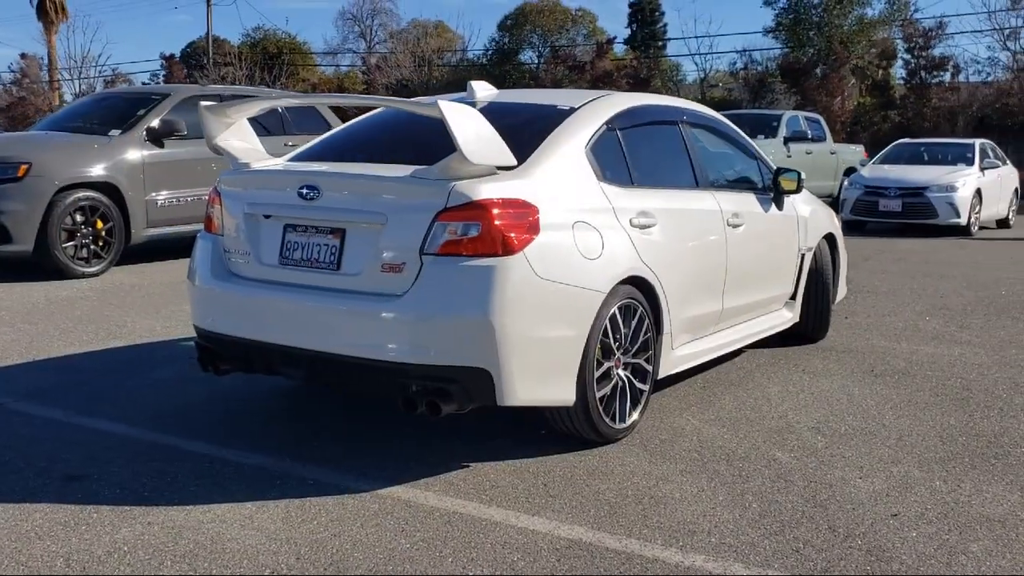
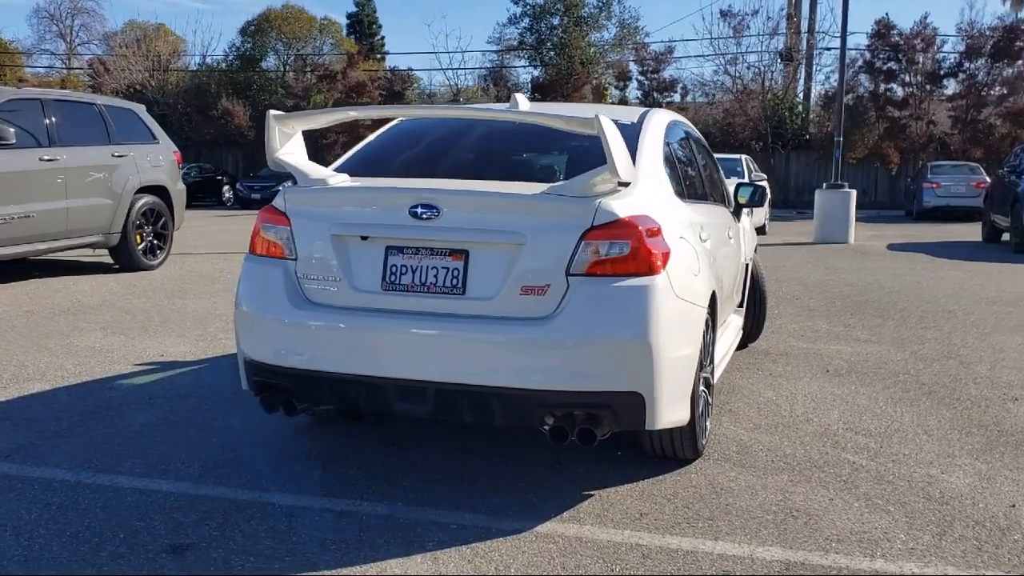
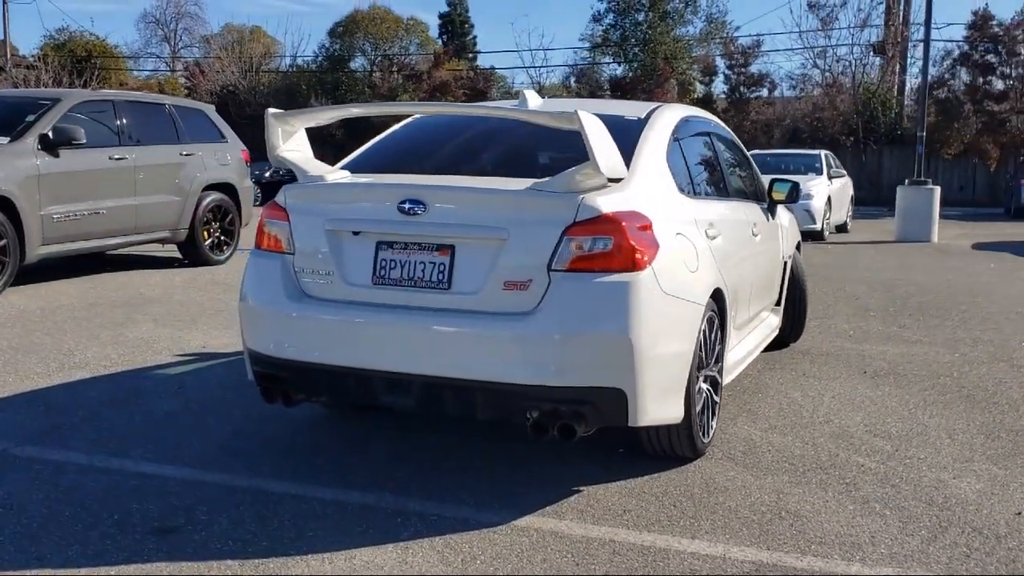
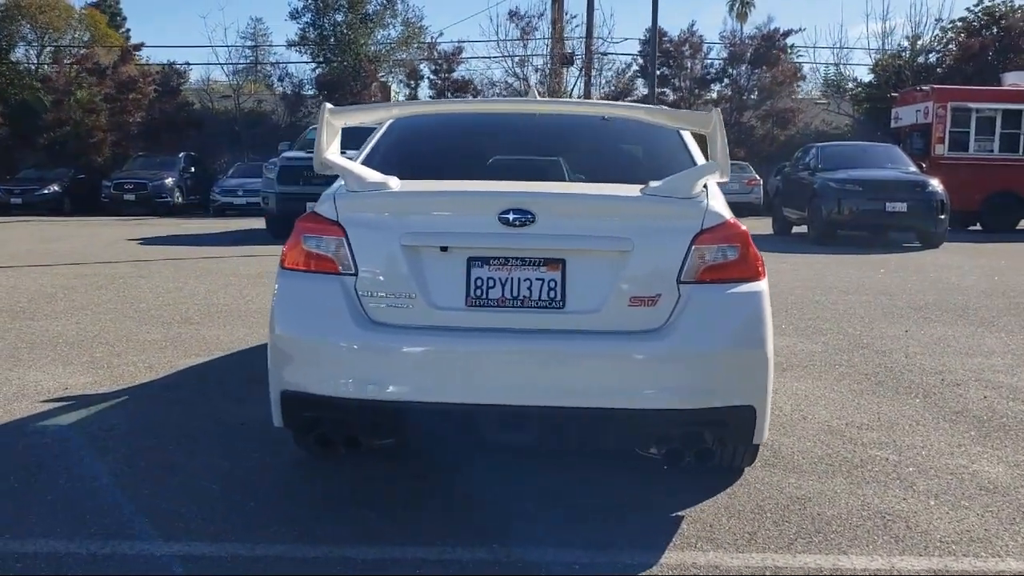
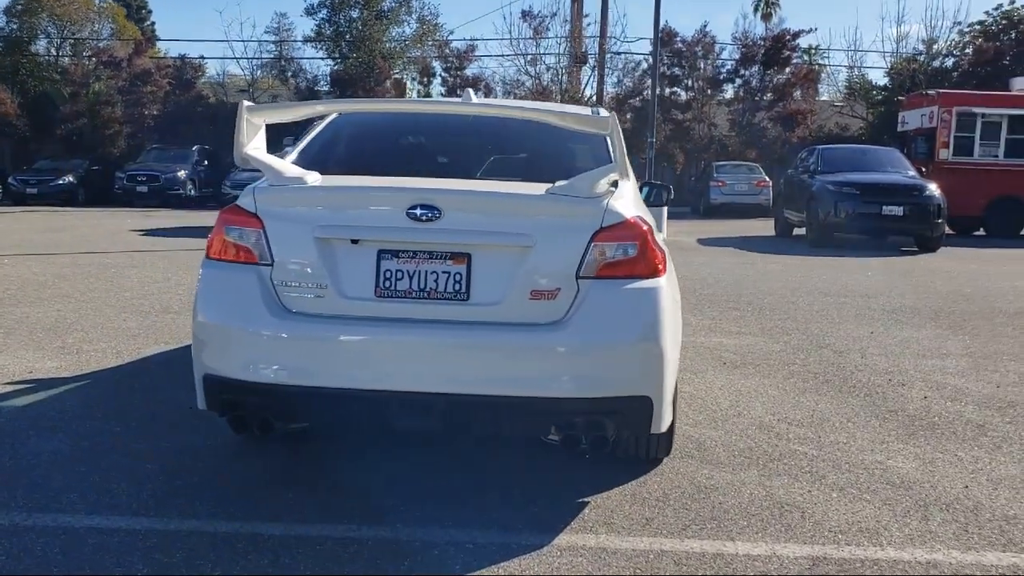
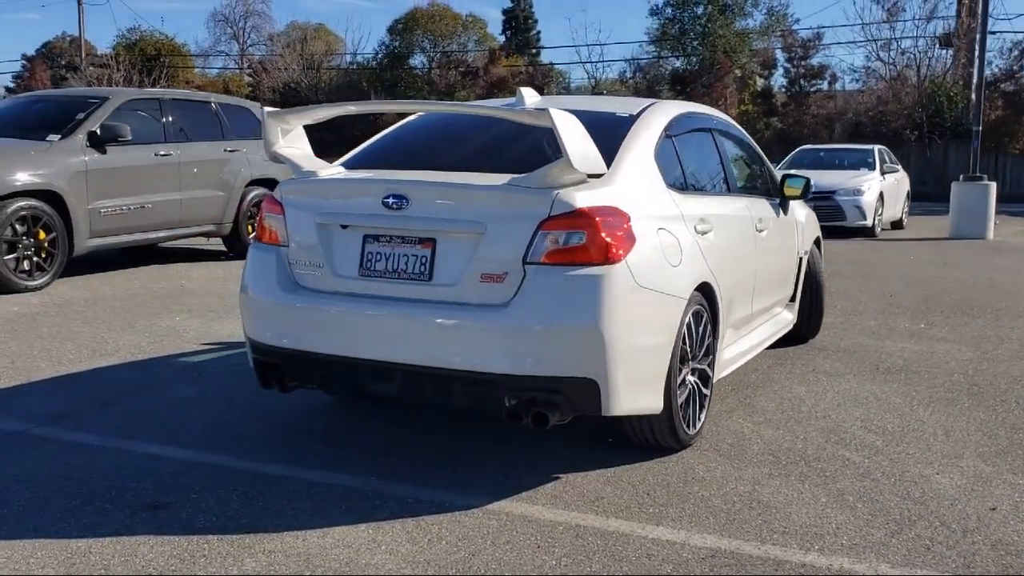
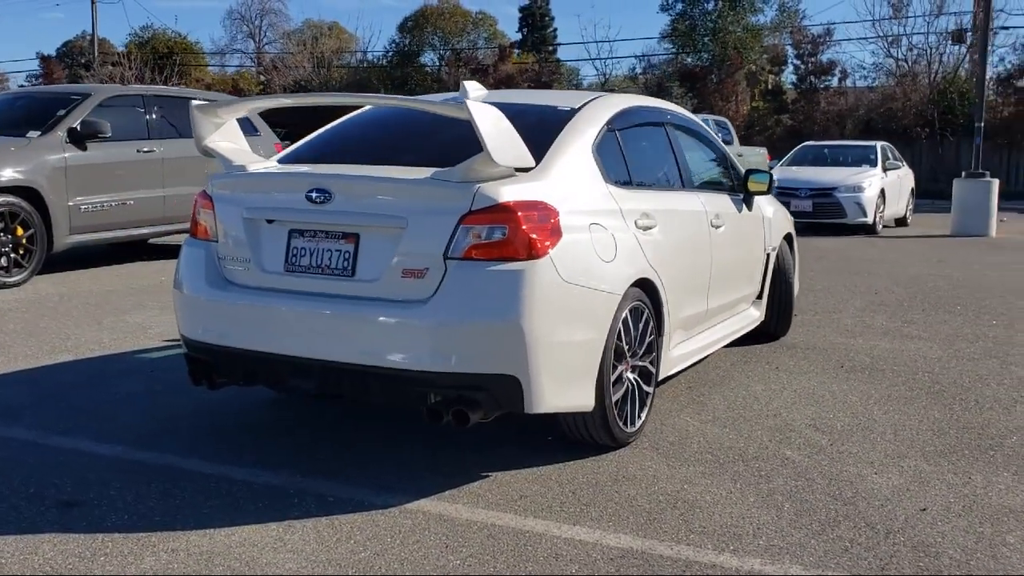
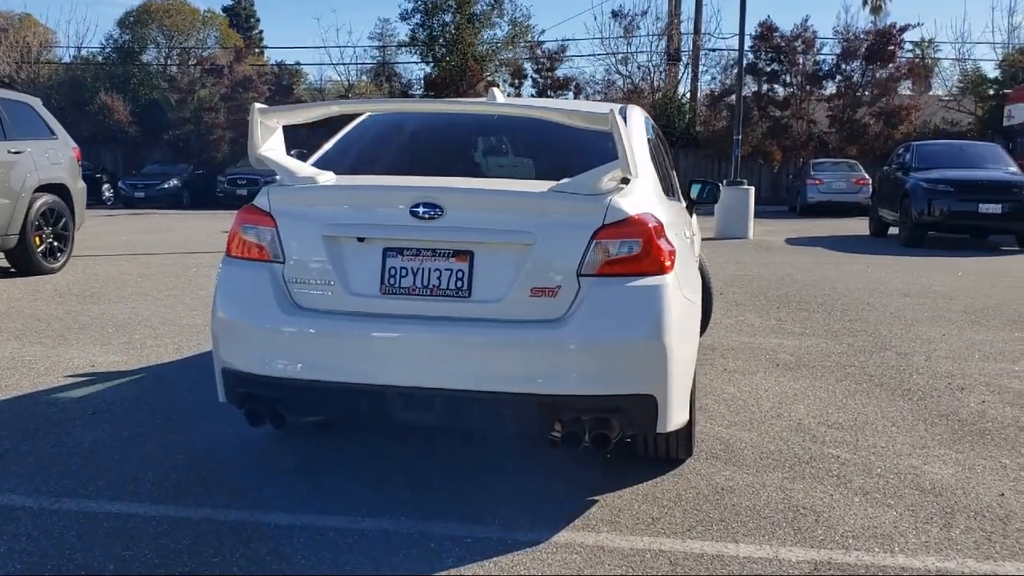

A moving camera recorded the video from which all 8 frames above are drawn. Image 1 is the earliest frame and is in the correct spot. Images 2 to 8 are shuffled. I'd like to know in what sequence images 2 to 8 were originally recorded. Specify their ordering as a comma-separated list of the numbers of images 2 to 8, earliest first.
7, 6, 3, 2, 8, 5, 4
